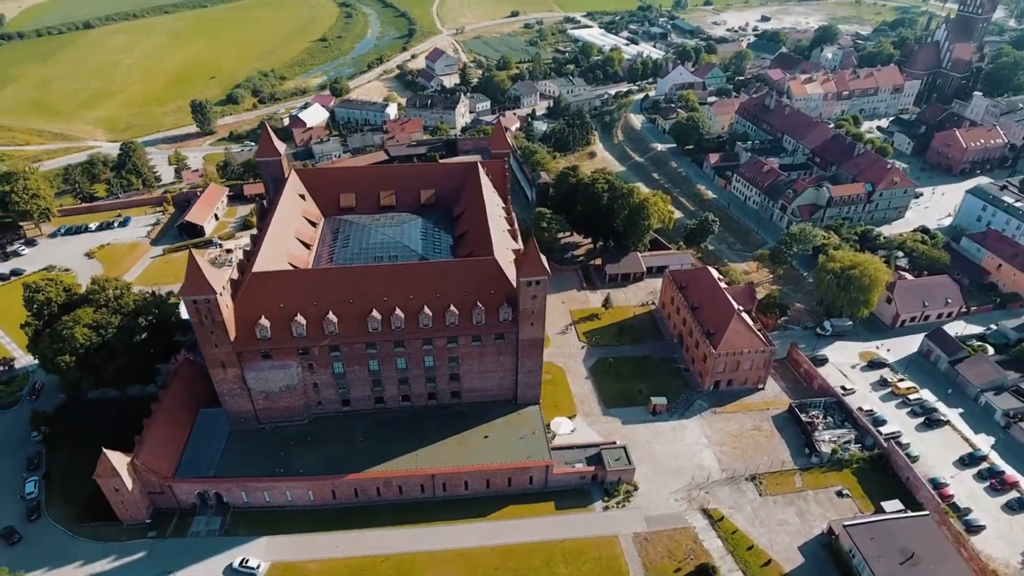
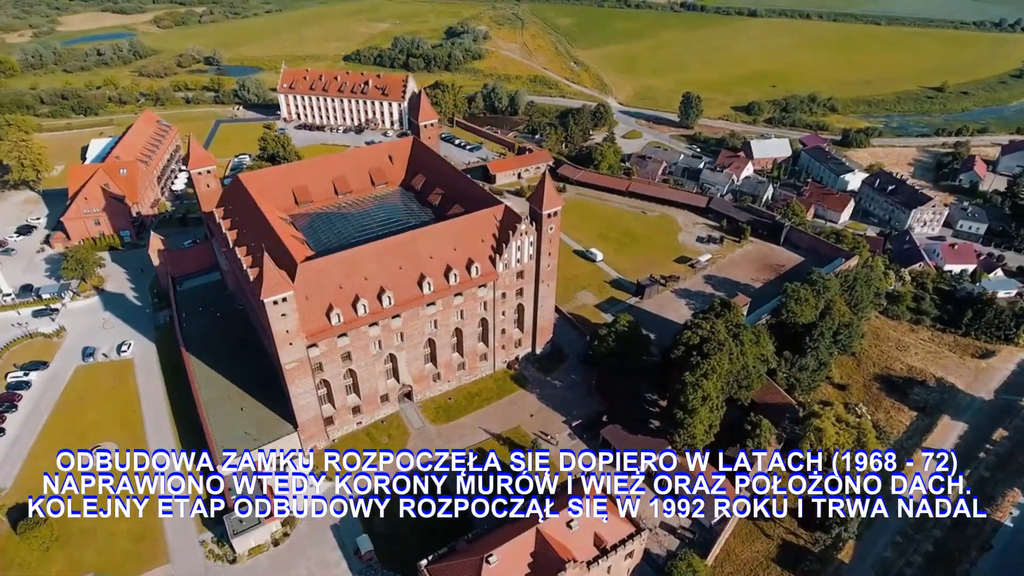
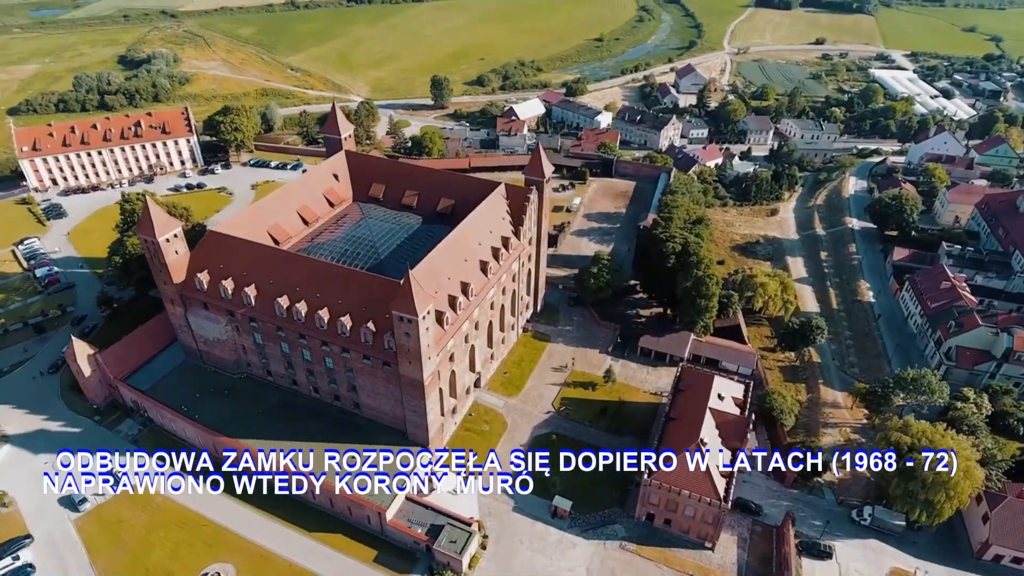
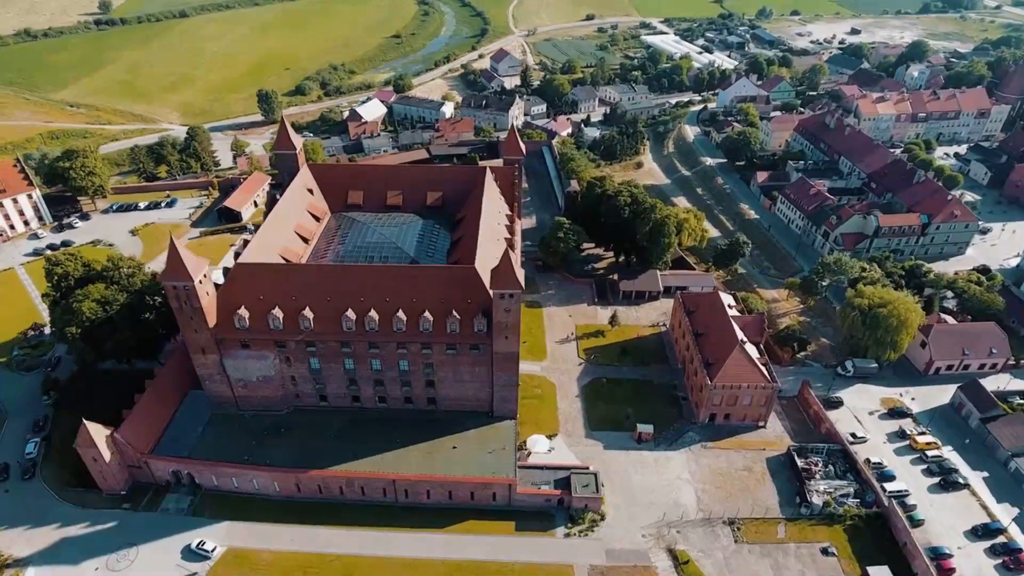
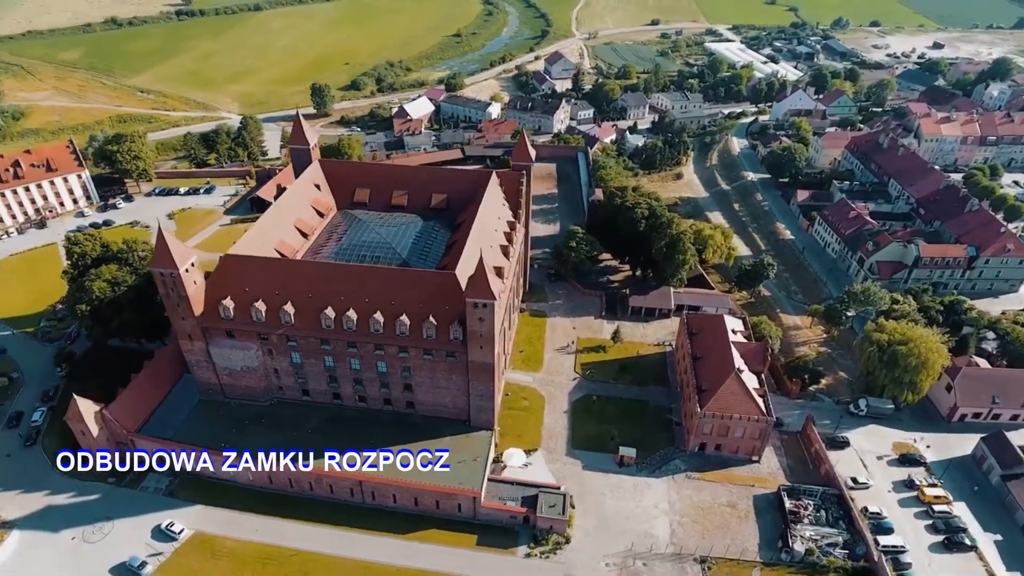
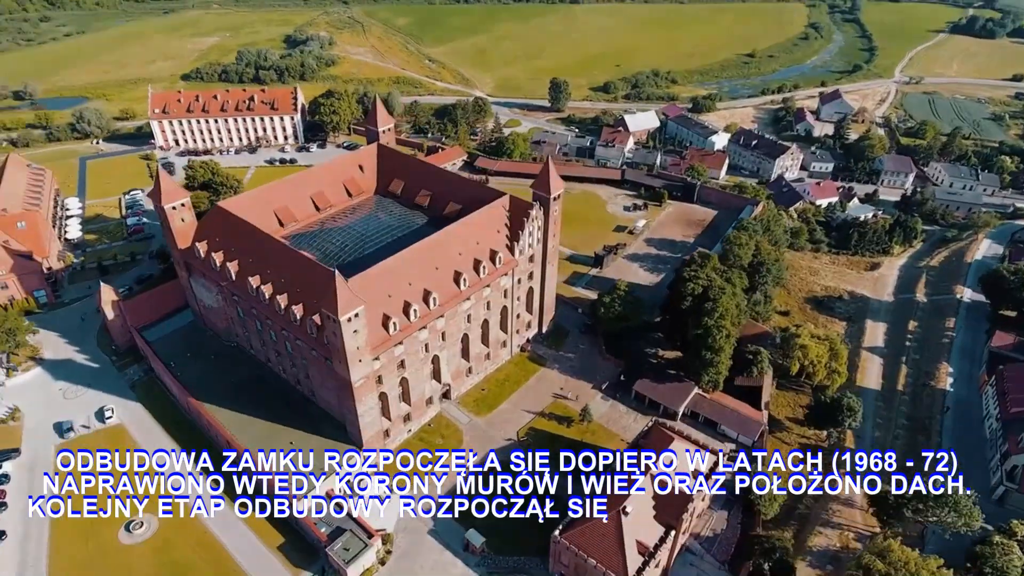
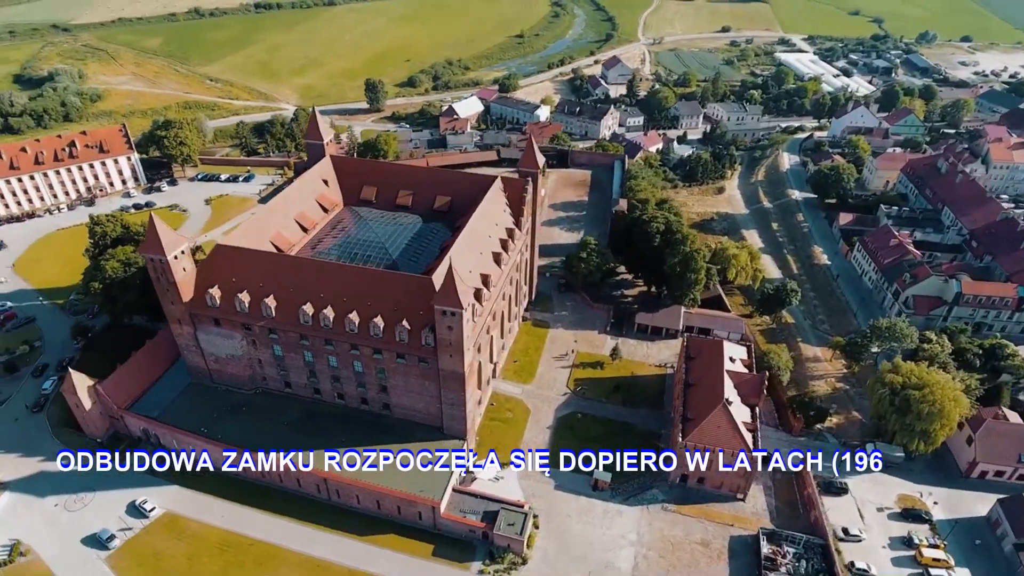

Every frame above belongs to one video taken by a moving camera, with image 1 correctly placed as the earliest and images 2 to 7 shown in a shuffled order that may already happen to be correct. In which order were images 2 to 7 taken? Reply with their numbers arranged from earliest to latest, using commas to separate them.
4, 5, 7, 3, 6, 2
